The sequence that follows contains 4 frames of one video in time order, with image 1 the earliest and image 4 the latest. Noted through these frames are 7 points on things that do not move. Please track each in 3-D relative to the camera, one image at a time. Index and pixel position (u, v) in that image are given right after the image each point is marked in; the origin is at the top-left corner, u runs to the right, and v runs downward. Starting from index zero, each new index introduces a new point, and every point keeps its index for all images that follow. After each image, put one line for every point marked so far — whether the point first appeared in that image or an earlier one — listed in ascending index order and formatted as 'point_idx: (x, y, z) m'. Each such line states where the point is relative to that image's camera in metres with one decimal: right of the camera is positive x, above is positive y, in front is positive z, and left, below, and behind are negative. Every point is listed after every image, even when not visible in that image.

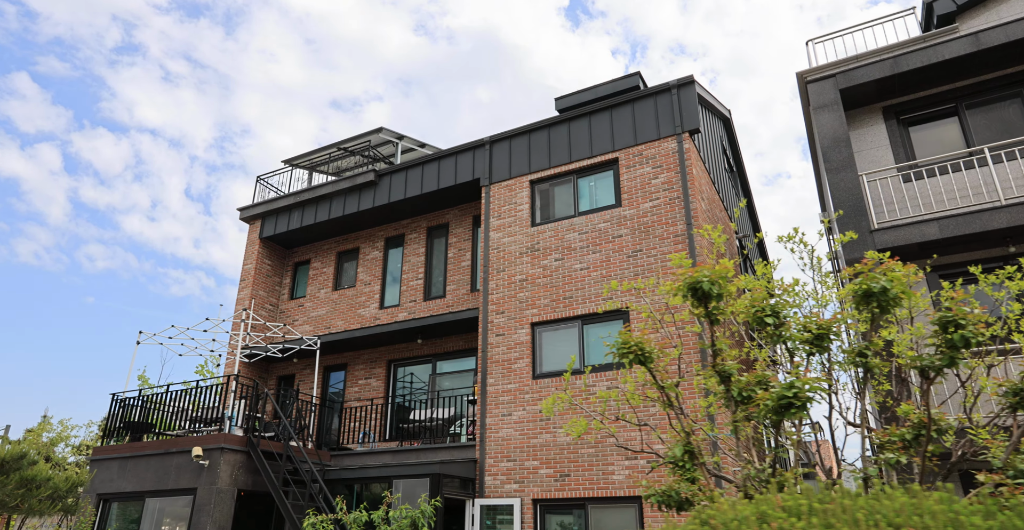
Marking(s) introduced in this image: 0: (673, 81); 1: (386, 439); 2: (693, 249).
0: (+2.7, +3.1, +12.5) m
1: (-2.4, -3.3, +13.9) m
2: (+2.8, +0.3, +11.5) m
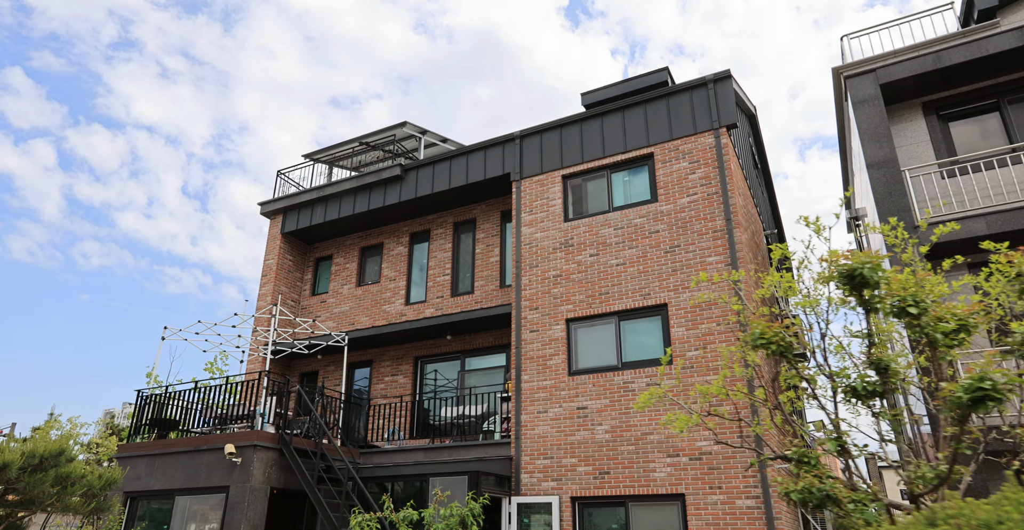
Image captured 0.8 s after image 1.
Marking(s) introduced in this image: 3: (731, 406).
0: (+3.3, +3.2, +12.4) m
1: (-1.8, -3.2, +13.7) m
2: (+3.4, +0.3, +11.4) m
3: (+3.2, -2.0, +10.6) m
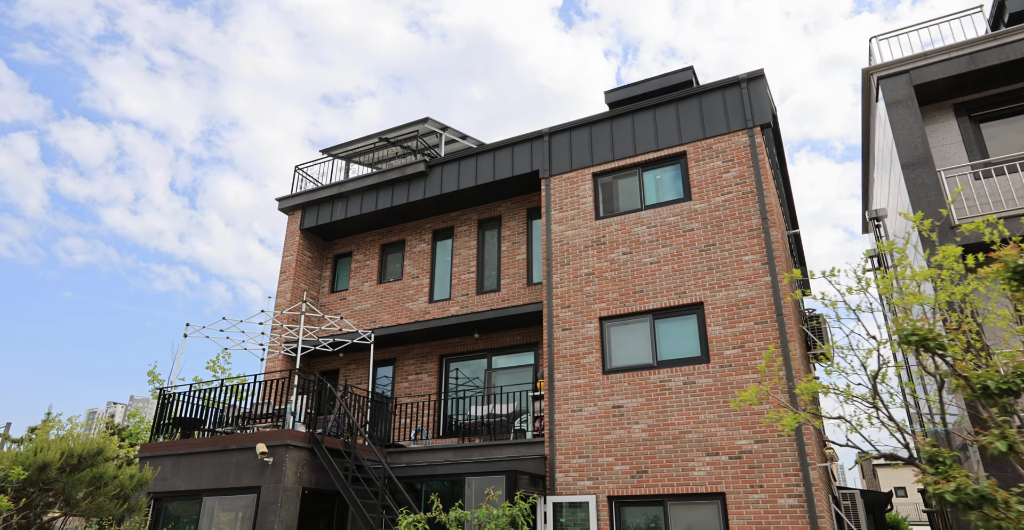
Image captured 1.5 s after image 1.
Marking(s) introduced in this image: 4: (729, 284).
0: (+3.9, +3.2, +12.4) m
1: (-1.3, -3.2, +13.6) m
2: (+4.0, +0.3, +11.4) m
3: (+3.7, -2.0, +10.6) m
4: (+3.4, -0.3, +11.4) m
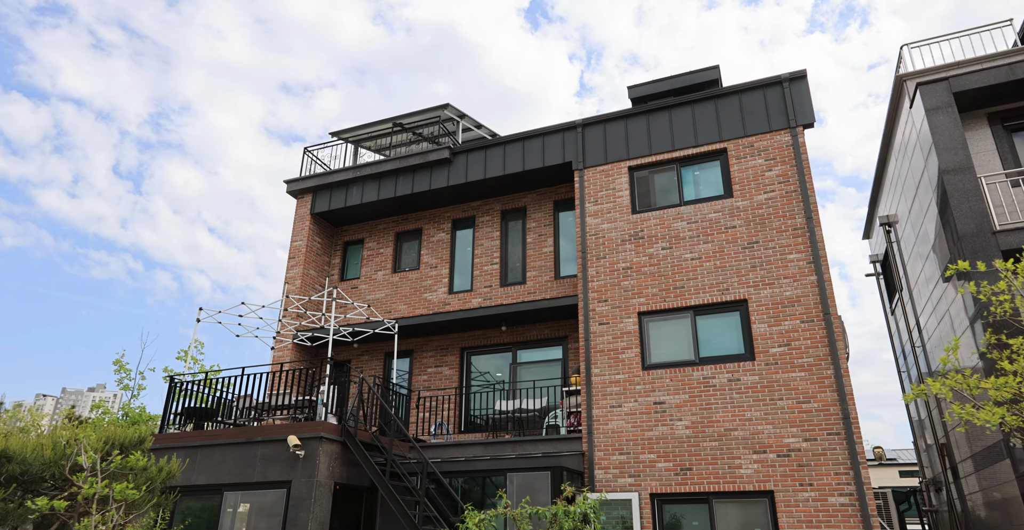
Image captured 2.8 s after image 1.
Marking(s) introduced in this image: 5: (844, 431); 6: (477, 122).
0: (+4.6, +3.2, +12.4) m
1: (-0.9, -3.0, +13.2) m
2: (+4.7, +0.4, +11.4) m
3: (+4.4, -2.0, +10.6) m
4: (+4.1, -0.3, +11.4) m
5: (+4.7, -2.3, +10.3) m
6: (-0.8, +3.3, +16.7) m
